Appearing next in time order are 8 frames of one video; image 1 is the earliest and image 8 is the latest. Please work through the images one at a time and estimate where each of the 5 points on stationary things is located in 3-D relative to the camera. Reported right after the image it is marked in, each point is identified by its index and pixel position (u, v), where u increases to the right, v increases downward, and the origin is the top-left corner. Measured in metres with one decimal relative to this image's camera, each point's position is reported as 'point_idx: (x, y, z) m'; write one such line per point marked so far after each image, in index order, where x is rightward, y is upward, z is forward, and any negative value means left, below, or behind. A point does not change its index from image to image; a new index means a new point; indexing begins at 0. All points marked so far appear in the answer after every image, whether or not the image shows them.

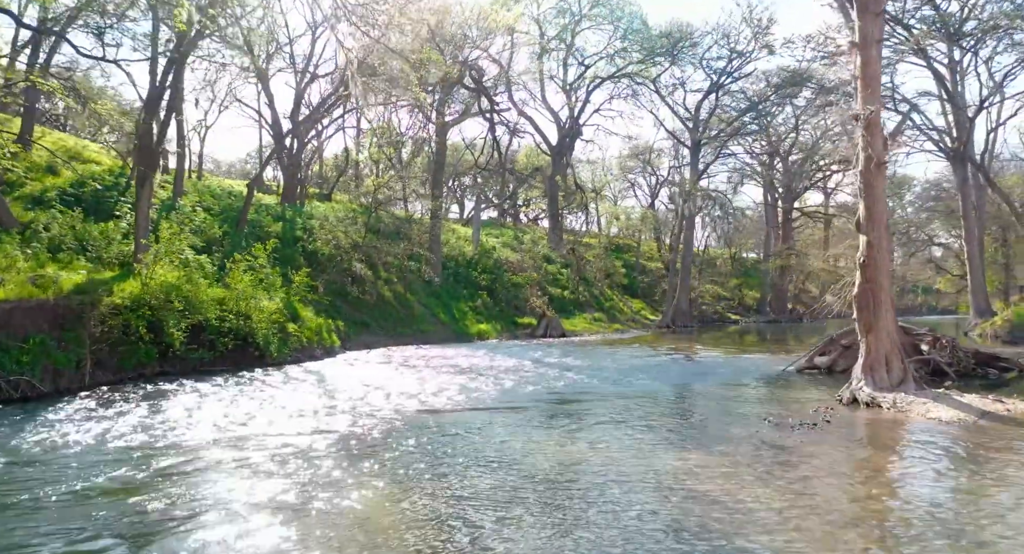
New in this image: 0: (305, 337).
0: (-4.8, -1.4, +18.0) m
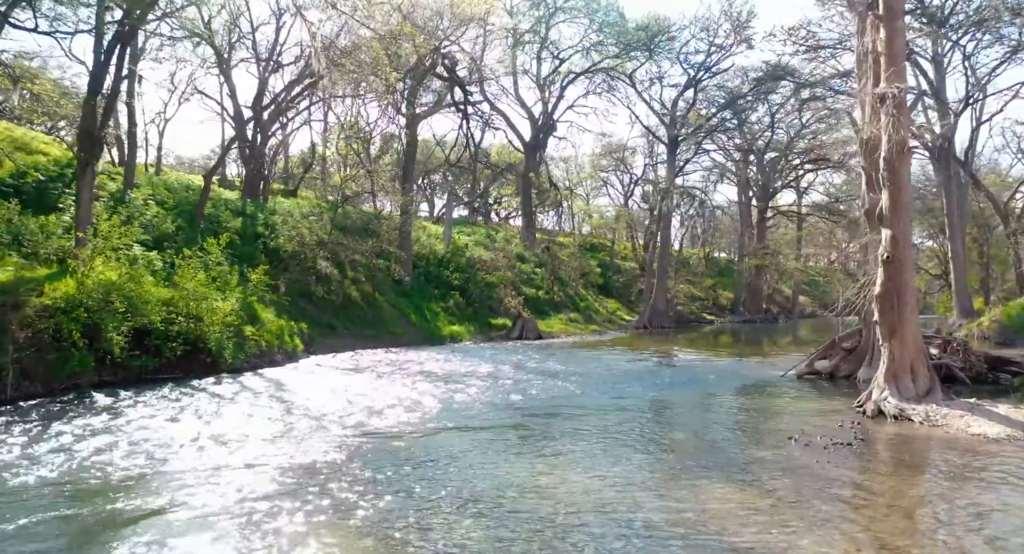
0: (-5.3, -1.4, +16.6) m
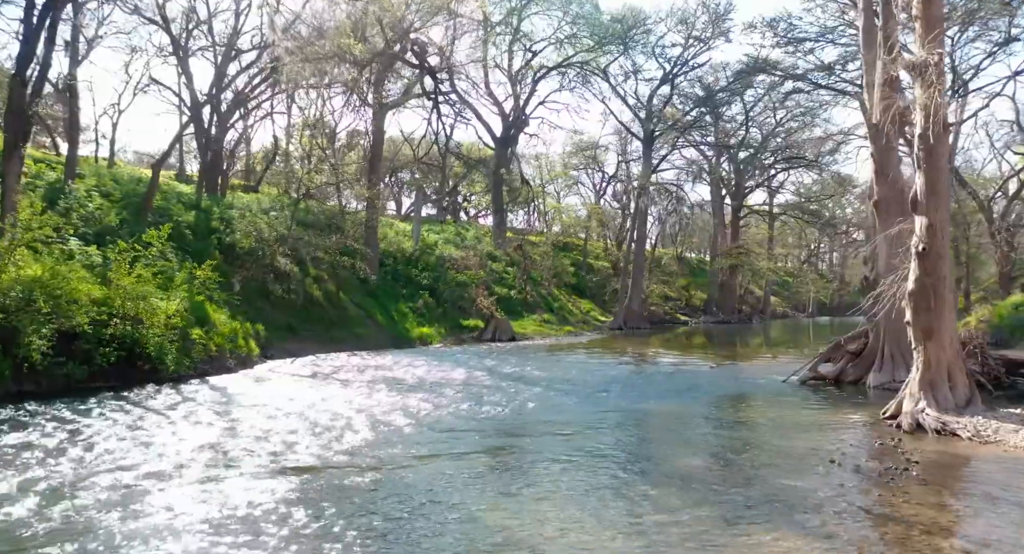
0: (-5.7, -1.3, +15.0) m
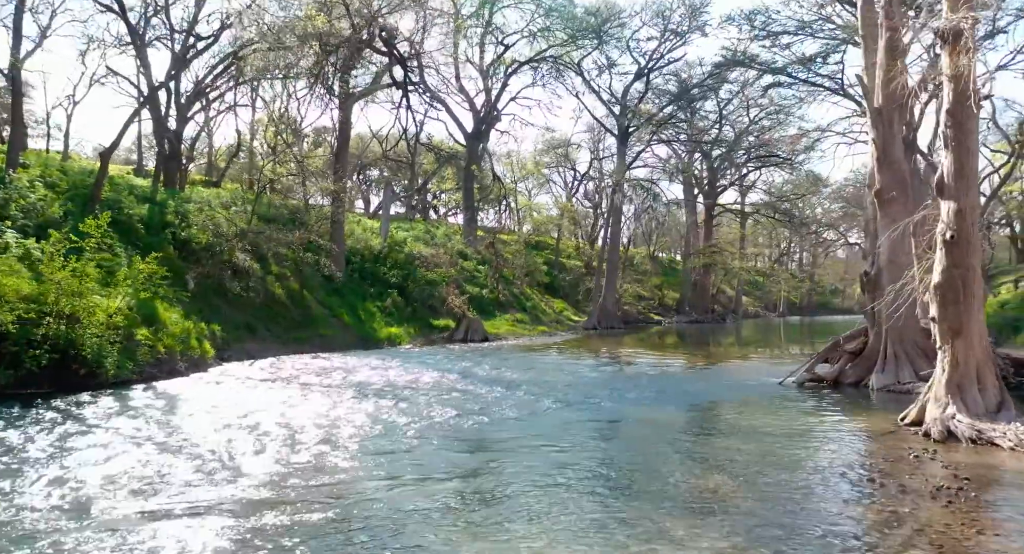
0: (-6.2, -1.2, +13.8) m
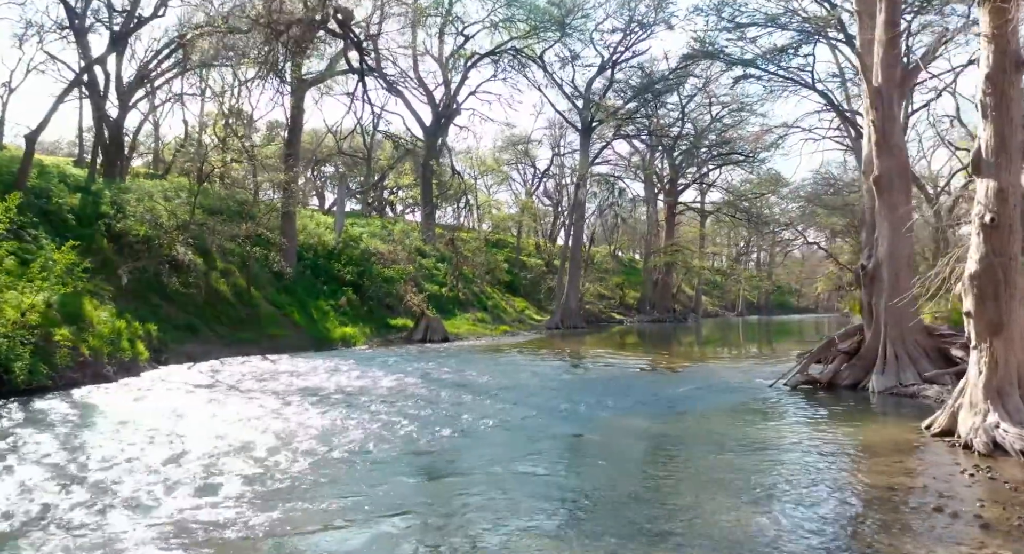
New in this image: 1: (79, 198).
0: (-6.7, -1.1, +12.3) m
1: (-10.8, +2.0, +19.6) m
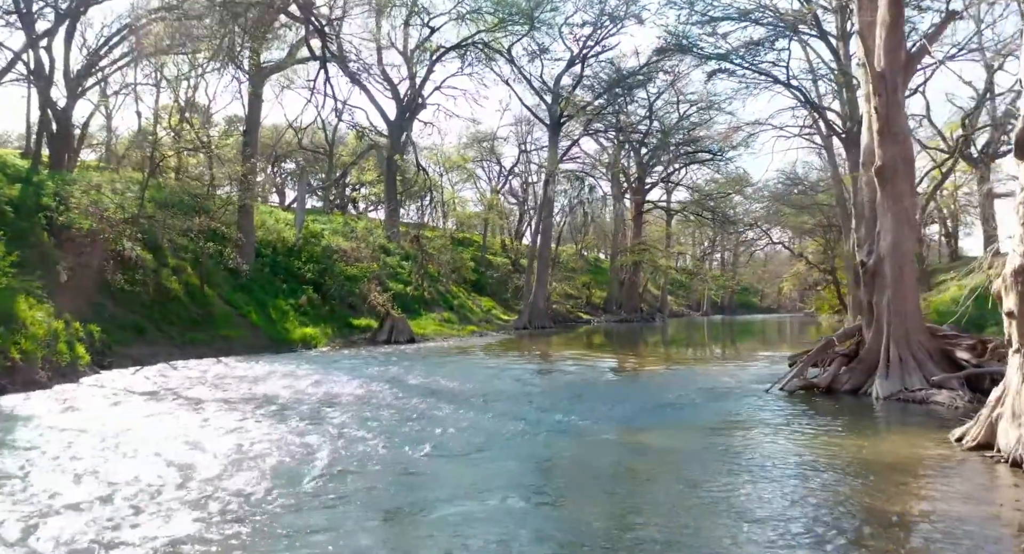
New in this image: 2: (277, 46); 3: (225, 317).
0: (-7.0, -1.1, +11.1) m
1: (-11.5, +2.0, +18.2) m
2: (-4.9, +4.8, +16.5) m
3: (-7.3, -1.0, +20.0) m
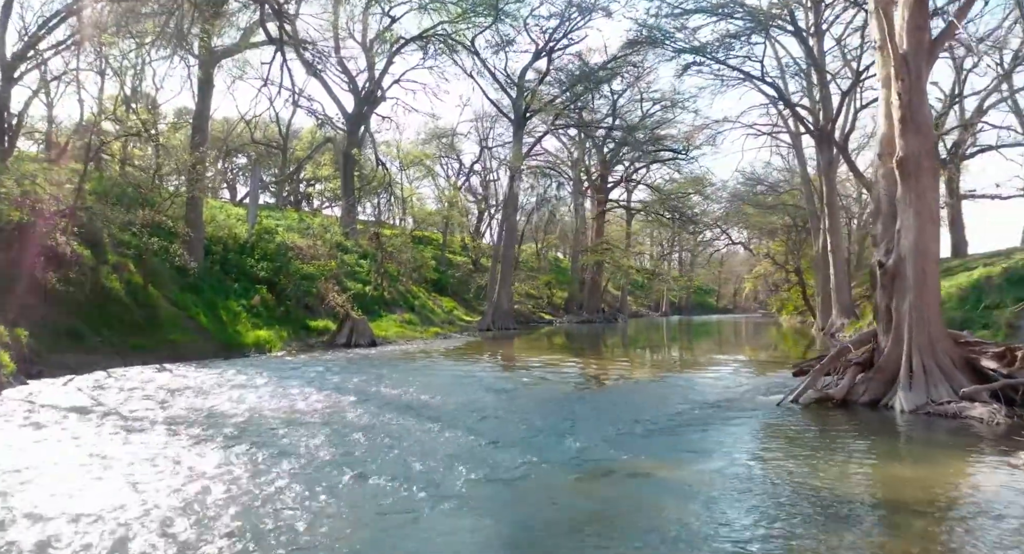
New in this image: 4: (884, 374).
0: (-7.2, -1.0, +9.6) m
1: (-12.1, +2.1, +16.4) m
2: (-5.4, +4.8, +15.1) m
3: (-8.0, -1.0, +18.4) m
4: (+4.8, -1.2, +10.6) m
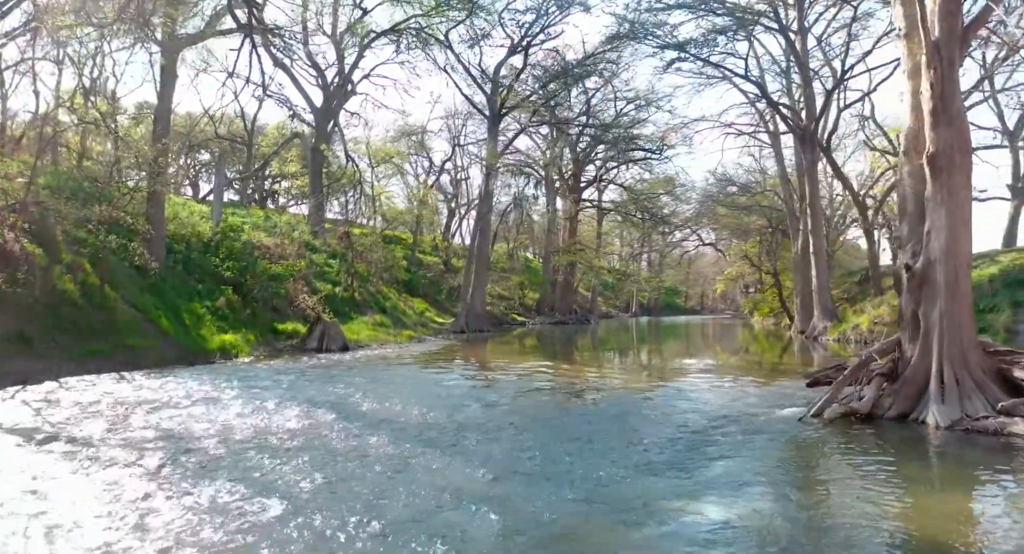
0: (-7.2, -1.1, +8.5) m
1: (-12.4, +2.1, +15.0) m
2: (-5.7, +4.8, +14.0) m
3: (-8.4, -1.0, +17.3) m
4: (+4.8, -1.3, +9.9) m
